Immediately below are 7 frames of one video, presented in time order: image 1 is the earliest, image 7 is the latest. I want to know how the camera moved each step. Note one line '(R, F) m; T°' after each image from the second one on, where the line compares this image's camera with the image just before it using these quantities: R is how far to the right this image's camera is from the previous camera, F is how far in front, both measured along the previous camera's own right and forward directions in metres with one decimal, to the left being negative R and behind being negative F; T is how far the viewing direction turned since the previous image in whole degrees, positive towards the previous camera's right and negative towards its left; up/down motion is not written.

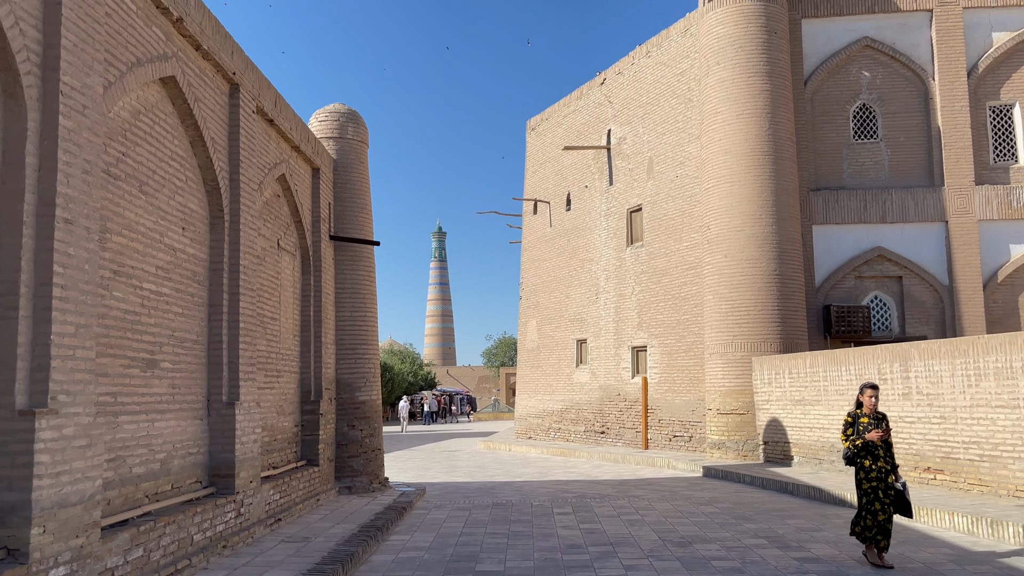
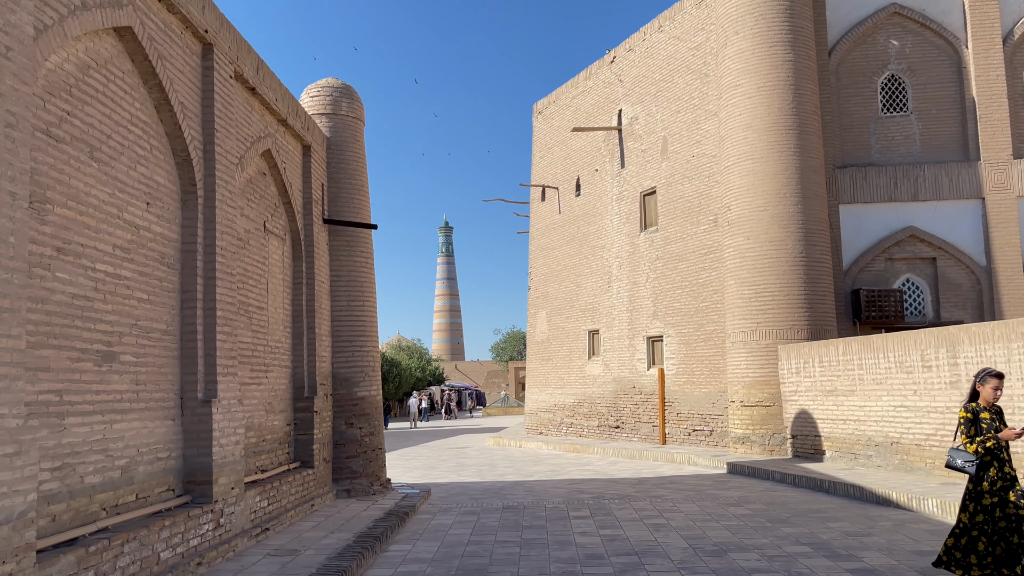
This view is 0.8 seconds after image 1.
(0.0, +0.8) m; -1°
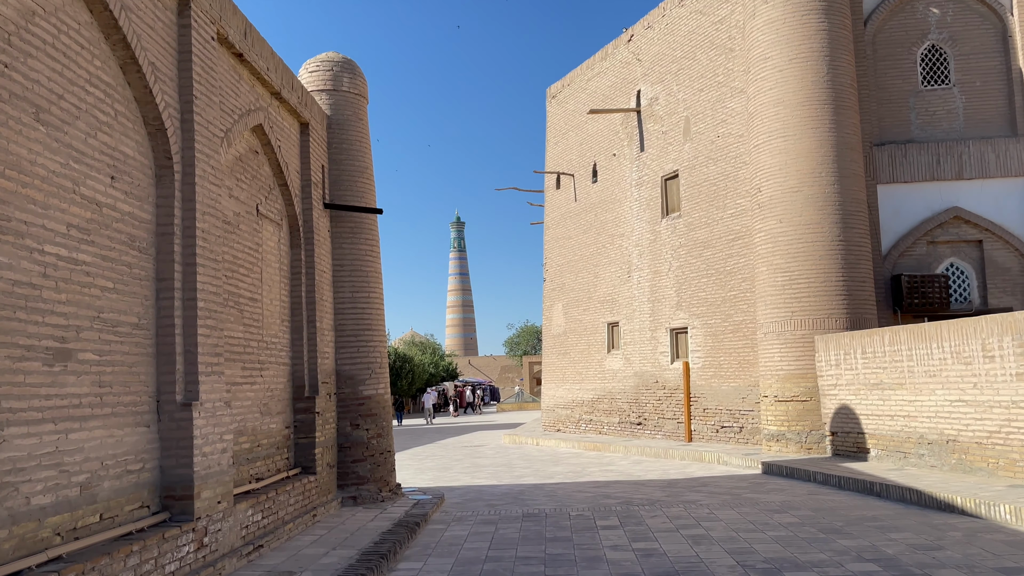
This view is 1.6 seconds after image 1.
(-0.1, +0.8) m; -1°
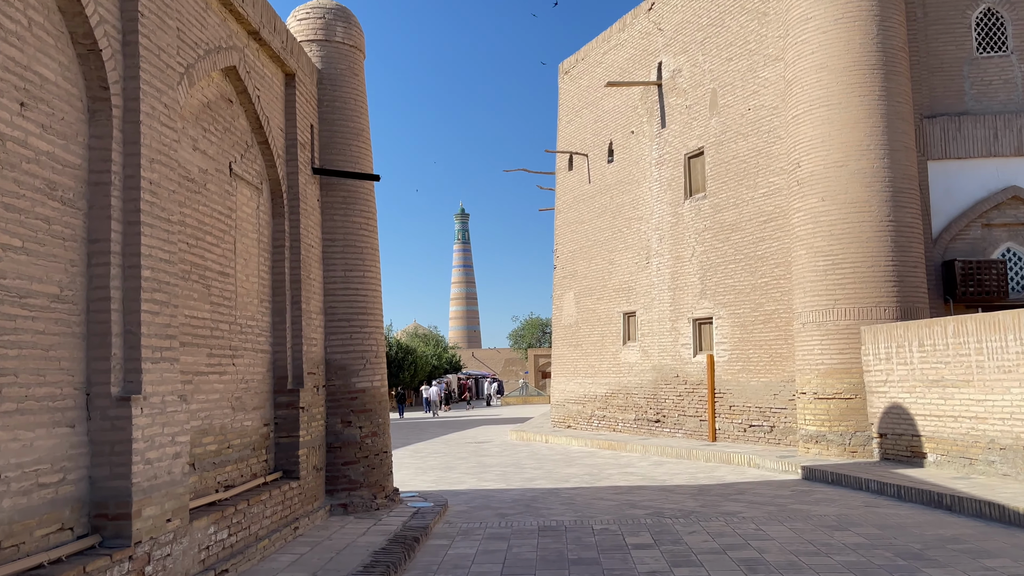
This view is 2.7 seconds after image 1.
(-0.1, +1.1) m; 0°
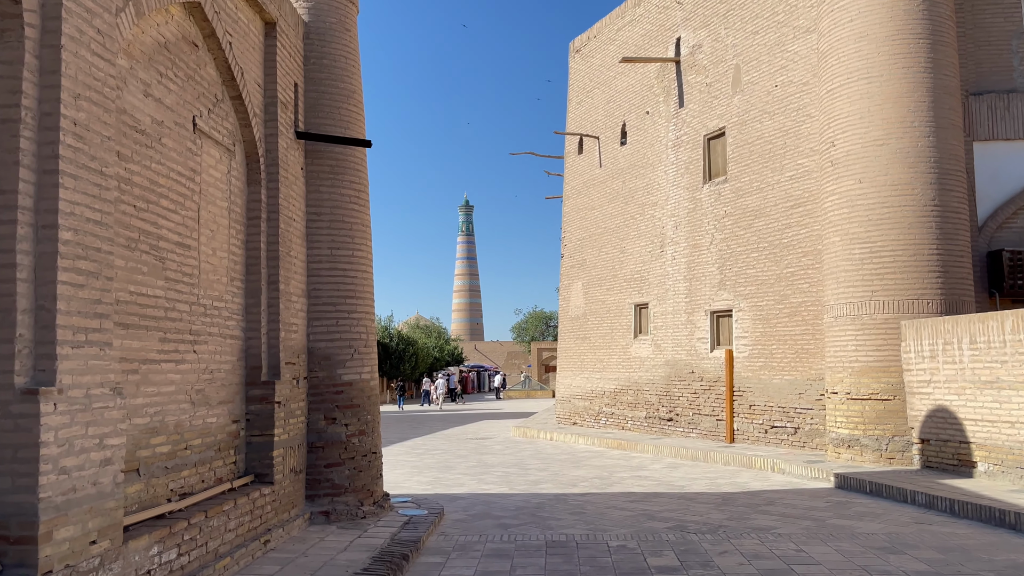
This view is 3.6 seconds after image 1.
(0.0, +0.9) m; 0°
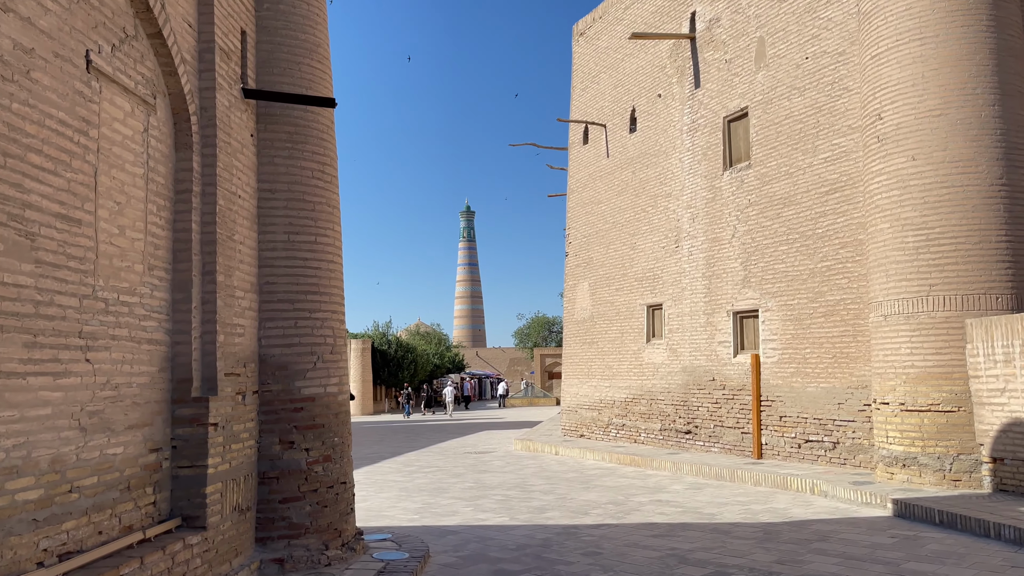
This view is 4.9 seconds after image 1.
(0.0, +1.3) m; 0°
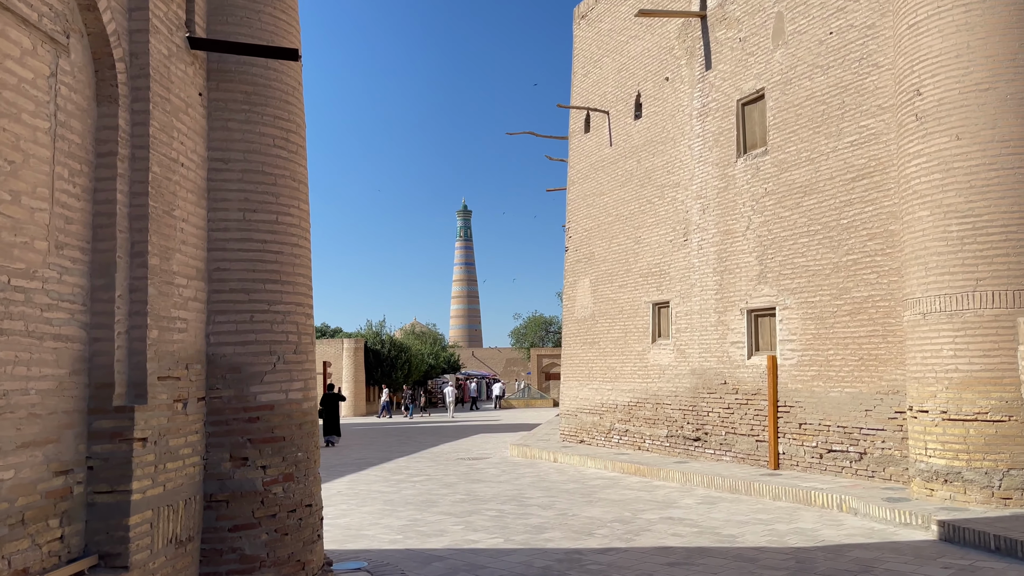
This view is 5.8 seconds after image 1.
(0.0, +0.9) m; 0°
